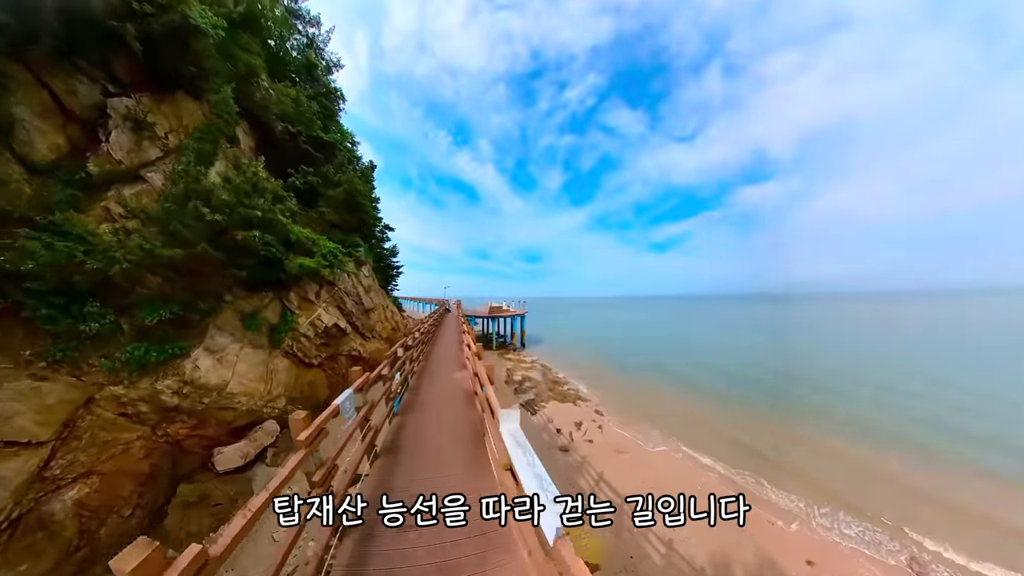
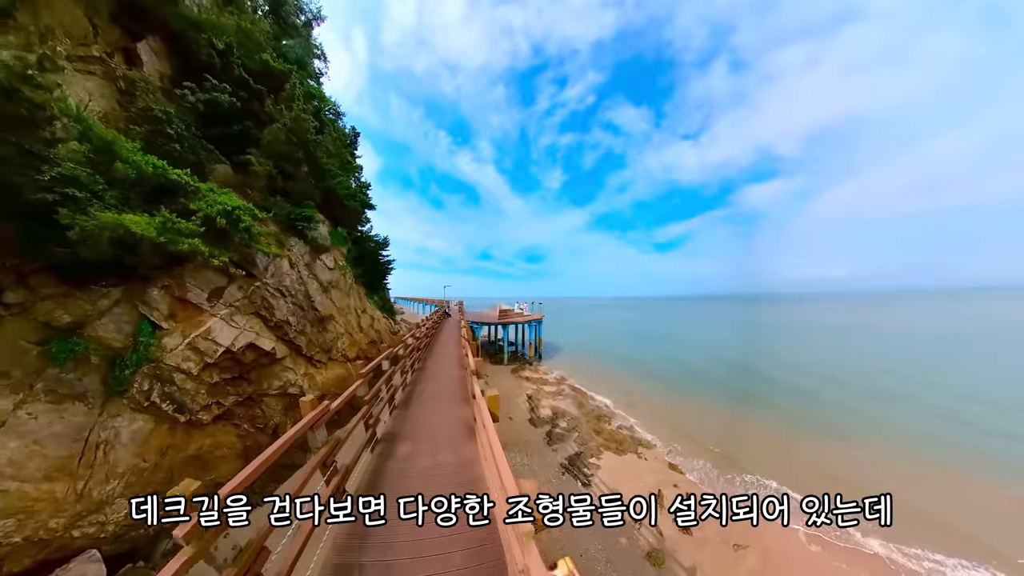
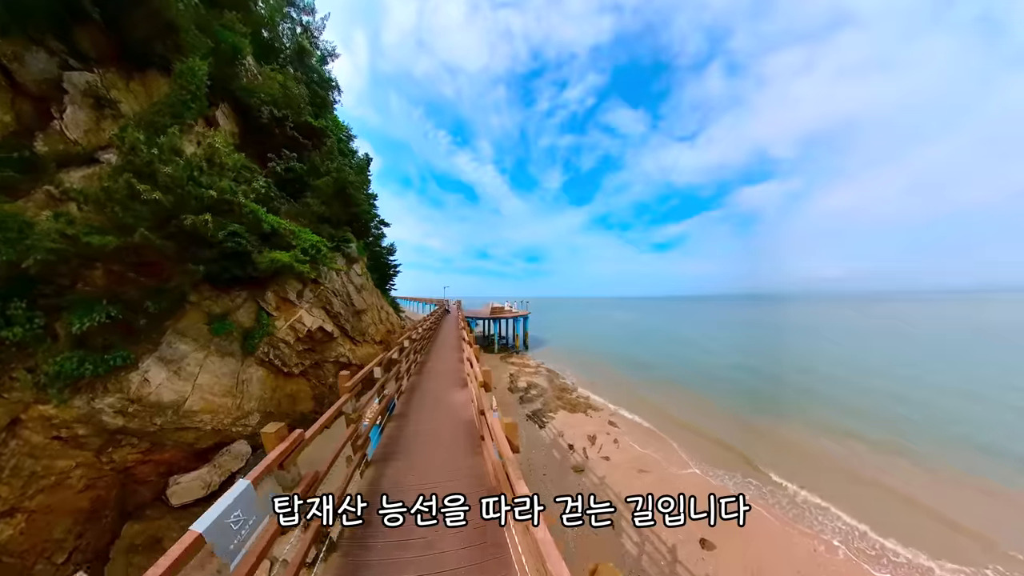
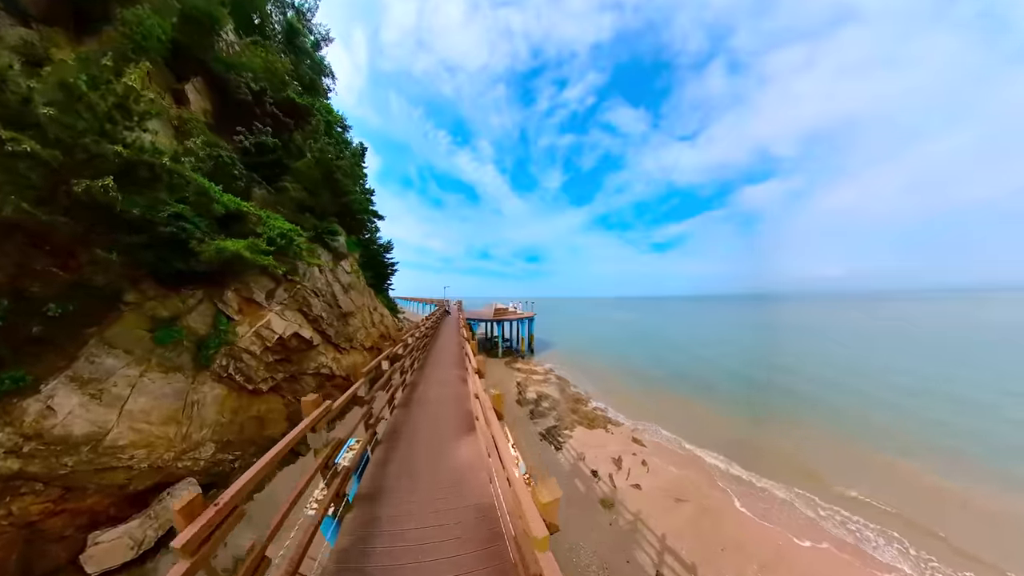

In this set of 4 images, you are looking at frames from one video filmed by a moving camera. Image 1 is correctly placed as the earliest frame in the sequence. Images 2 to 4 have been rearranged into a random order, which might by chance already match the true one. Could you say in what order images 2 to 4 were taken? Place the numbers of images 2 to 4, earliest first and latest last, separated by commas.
3, 4, 2
